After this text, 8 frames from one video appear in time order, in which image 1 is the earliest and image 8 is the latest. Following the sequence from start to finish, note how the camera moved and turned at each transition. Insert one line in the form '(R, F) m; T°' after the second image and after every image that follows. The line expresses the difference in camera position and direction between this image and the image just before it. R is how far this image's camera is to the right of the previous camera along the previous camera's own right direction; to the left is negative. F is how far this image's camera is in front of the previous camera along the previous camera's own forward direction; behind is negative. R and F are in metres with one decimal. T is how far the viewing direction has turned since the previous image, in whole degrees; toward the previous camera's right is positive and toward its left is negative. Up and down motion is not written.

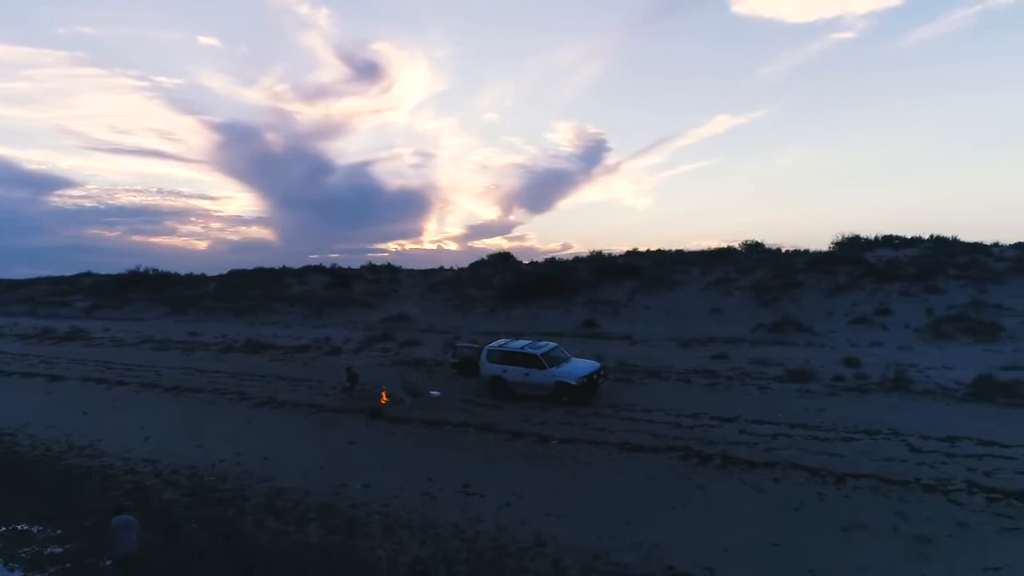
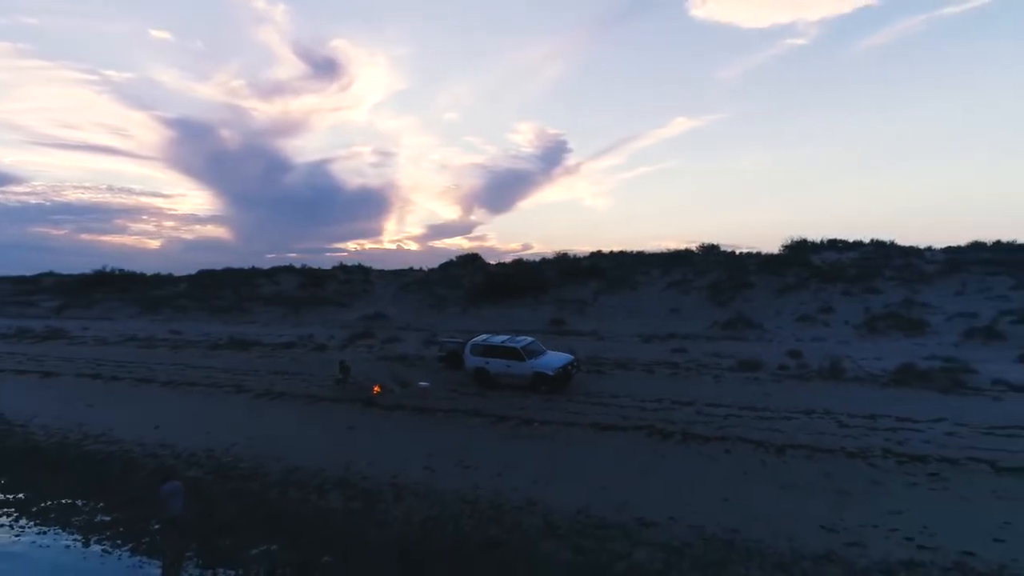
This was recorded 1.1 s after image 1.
(-0.5, -2.0) m; +3°
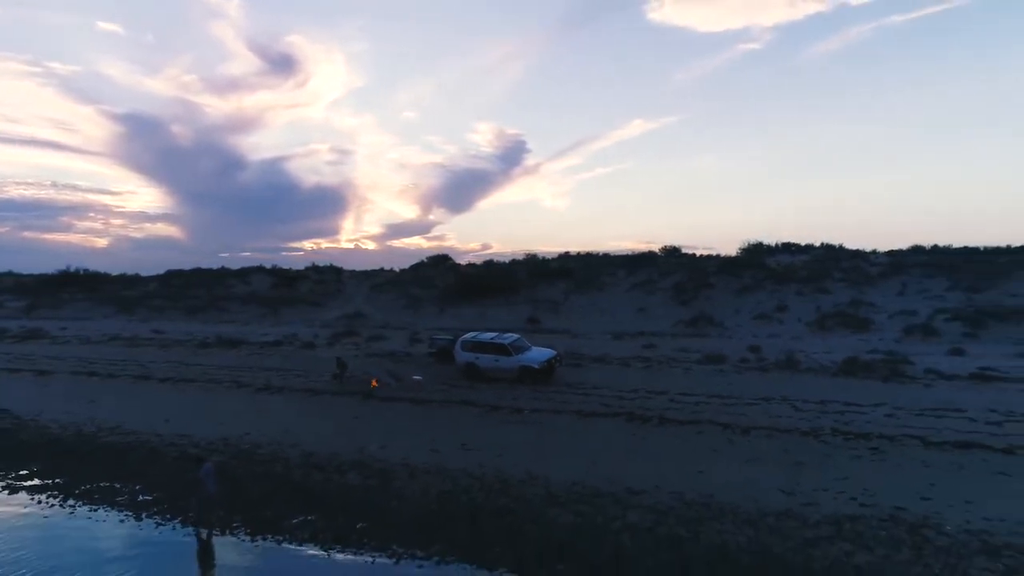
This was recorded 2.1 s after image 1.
(-0.7, -1.8) m; +3°
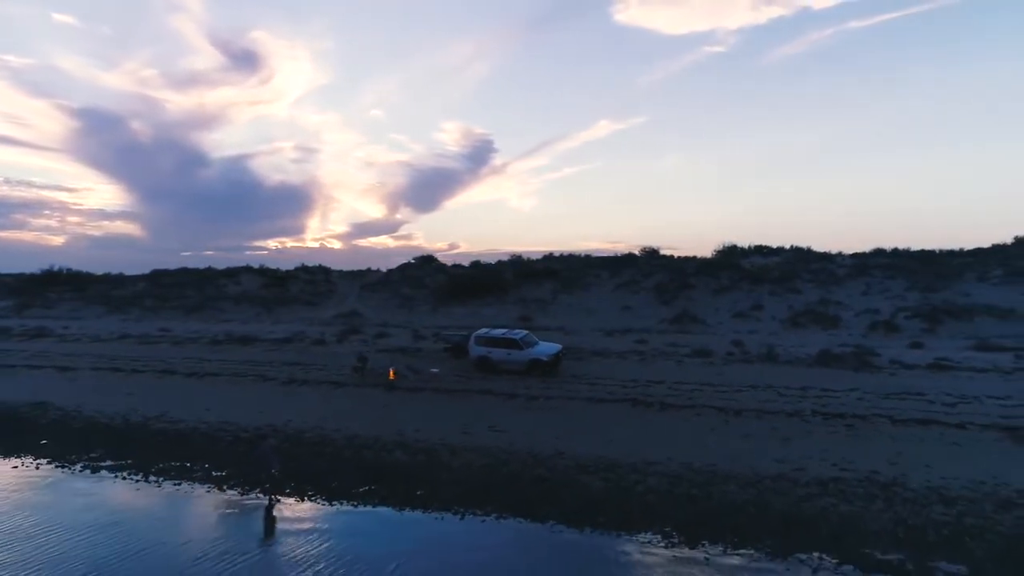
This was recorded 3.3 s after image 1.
(-1.2, -2.3) m; +2°
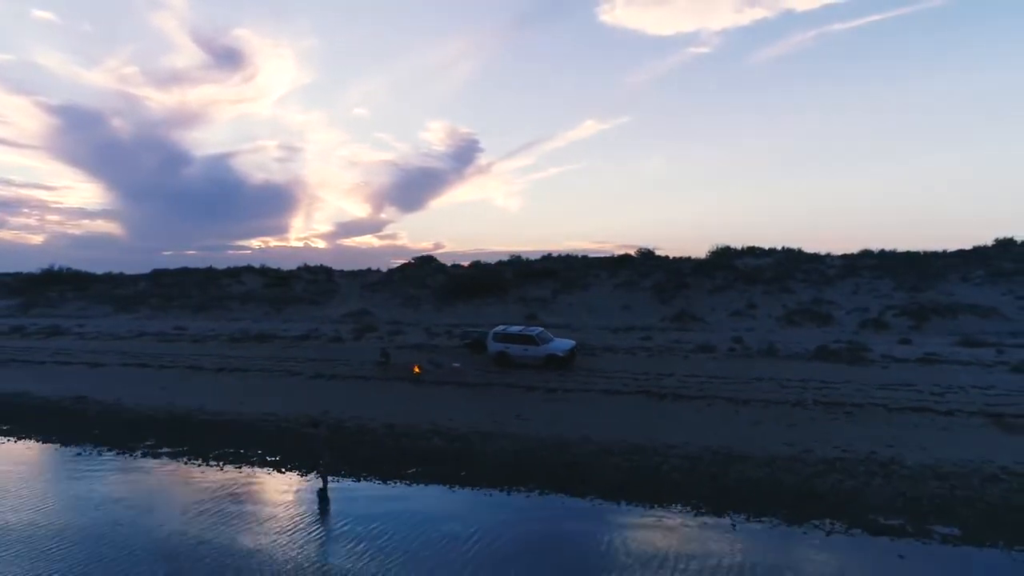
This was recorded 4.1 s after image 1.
(-1.0, -1.6) m; +1°
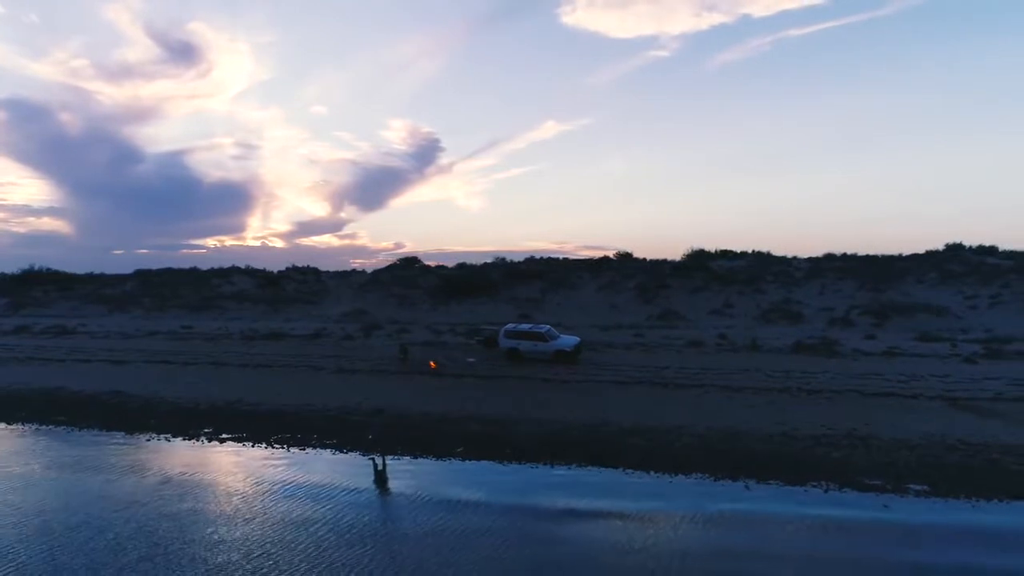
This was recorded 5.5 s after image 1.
(-1.7, -2.7) m; +3°
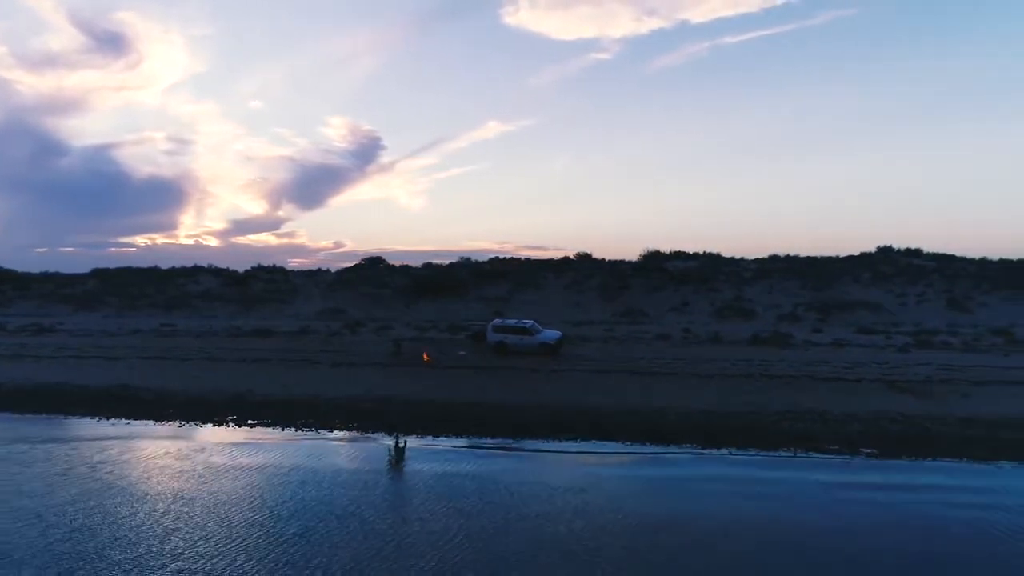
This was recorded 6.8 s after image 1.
(-1.7, -2.7) m; +4°
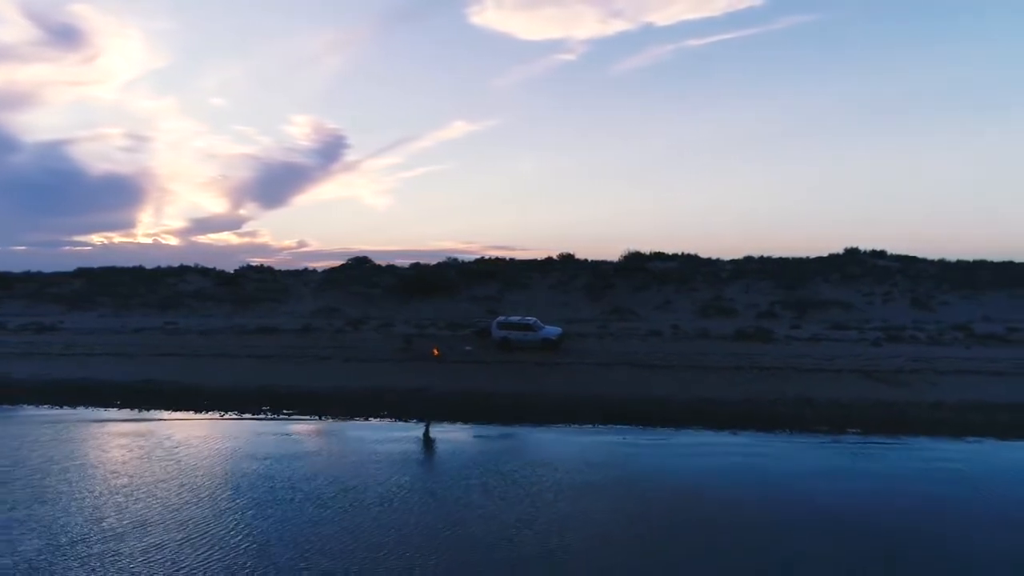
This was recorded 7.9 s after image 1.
(-1.6, -2.2) m; +2°
